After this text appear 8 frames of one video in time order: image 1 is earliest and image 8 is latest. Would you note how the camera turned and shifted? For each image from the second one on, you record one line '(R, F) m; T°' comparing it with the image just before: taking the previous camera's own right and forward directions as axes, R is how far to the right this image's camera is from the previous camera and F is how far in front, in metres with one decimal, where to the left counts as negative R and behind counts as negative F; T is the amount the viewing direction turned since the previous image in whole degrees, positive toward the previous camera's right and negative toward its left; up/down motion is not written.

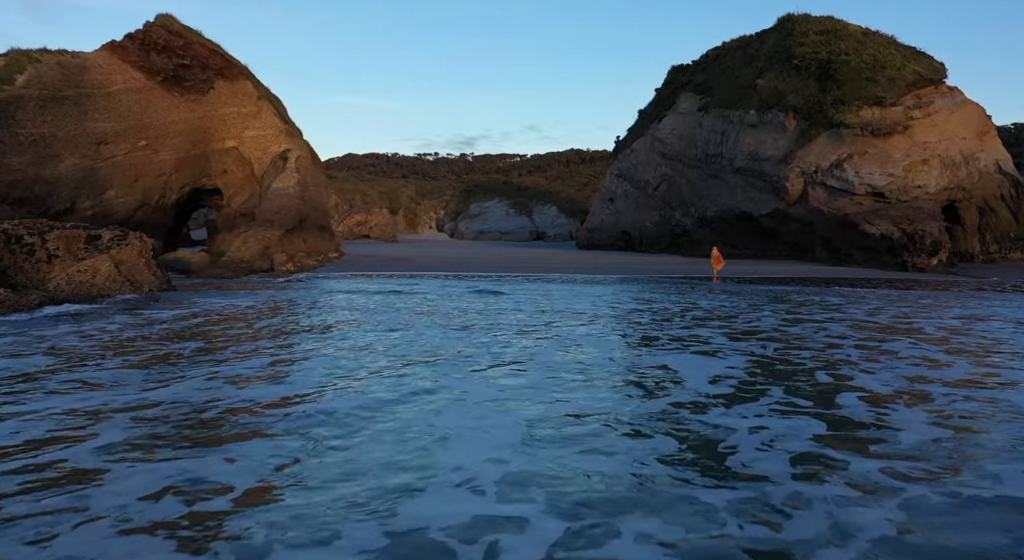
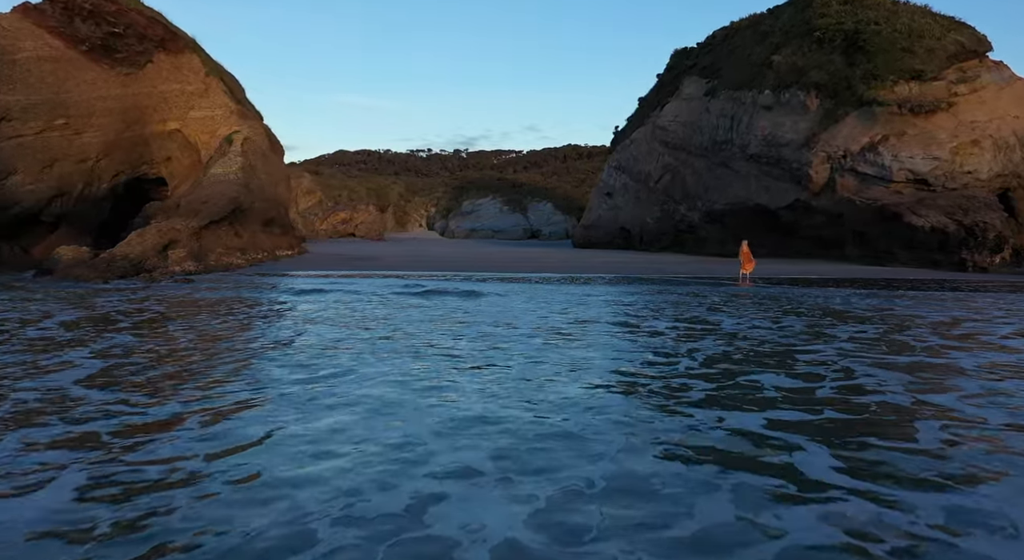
(+0.5, +3.4) m; 0°
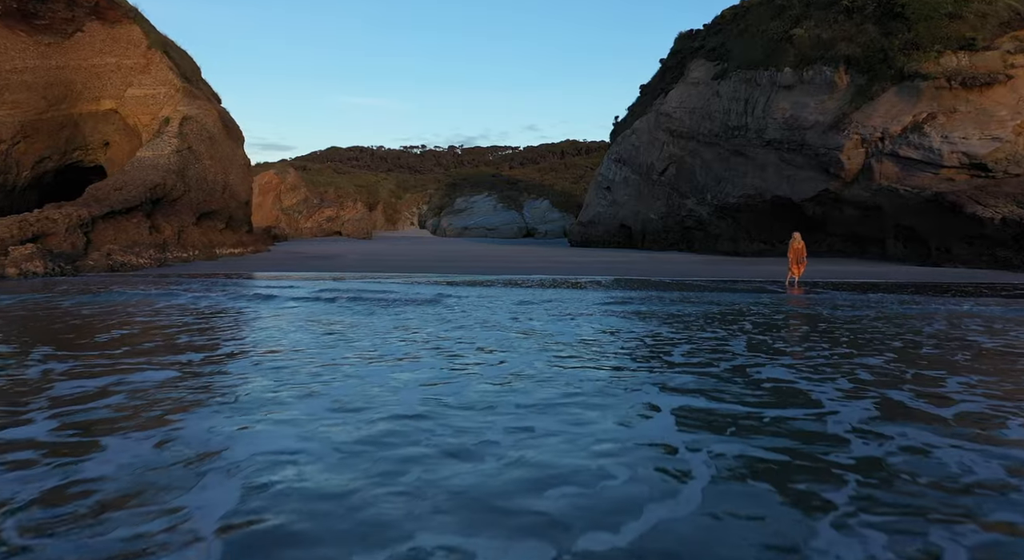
(+0.4, +3.0) m; 0°
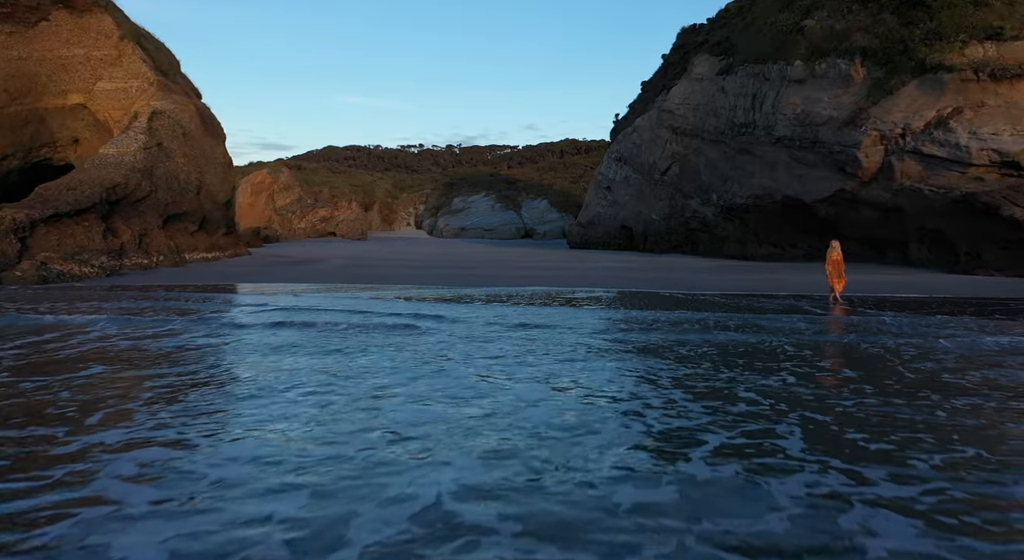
(+0.1, +1.3) m; 0°
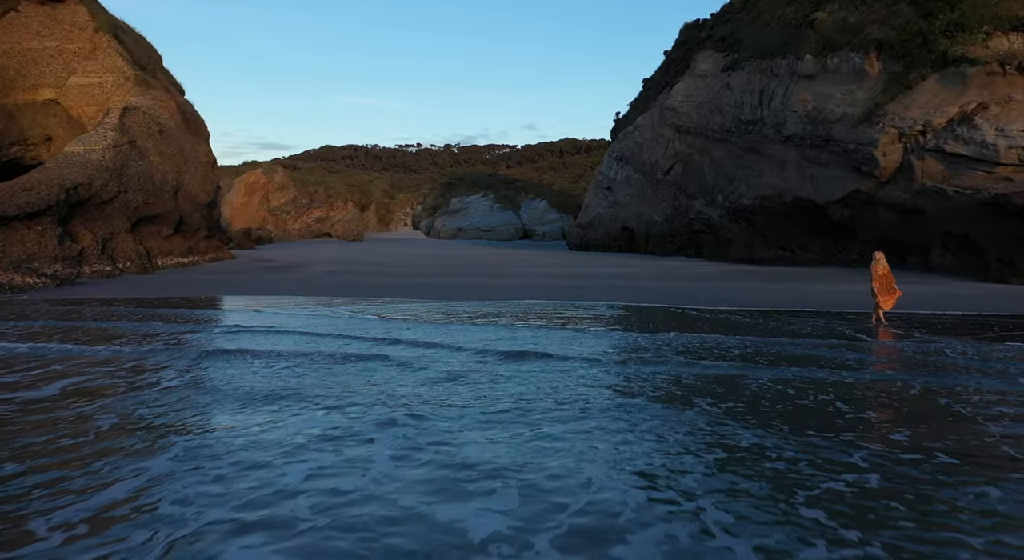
(+0.1, +1.0) m; 0°
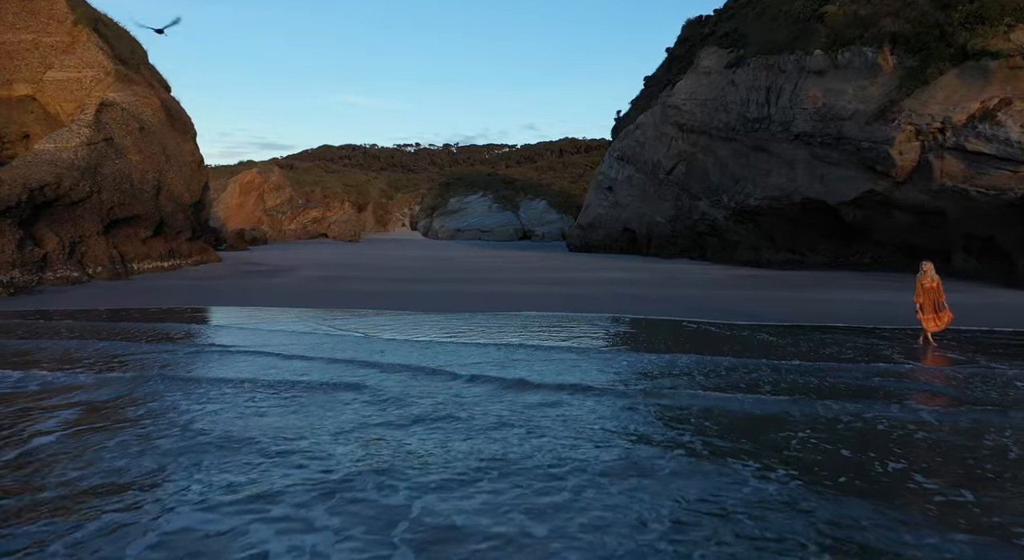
(+0.1, +0.8) m; 0°
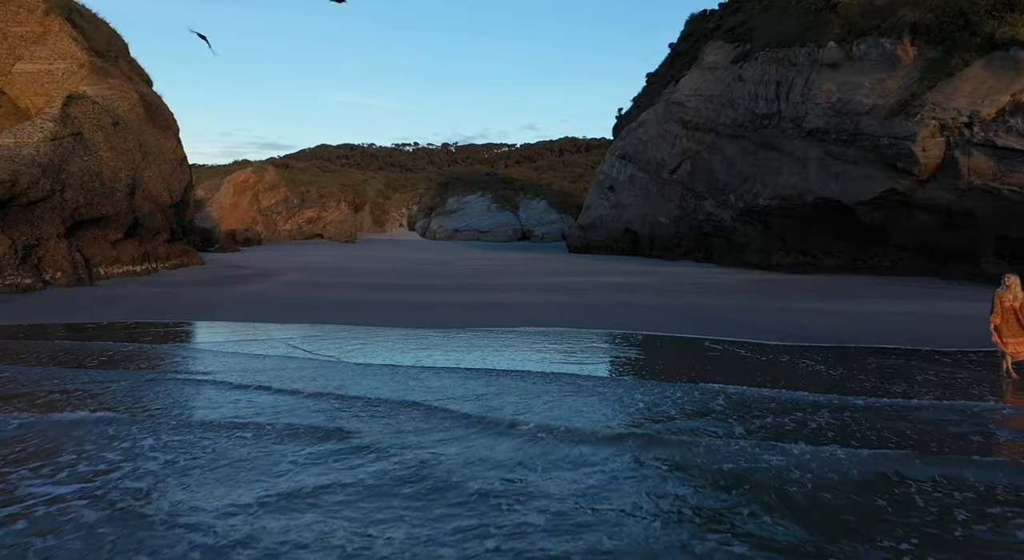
(+0.1, +1.0) m; 0°
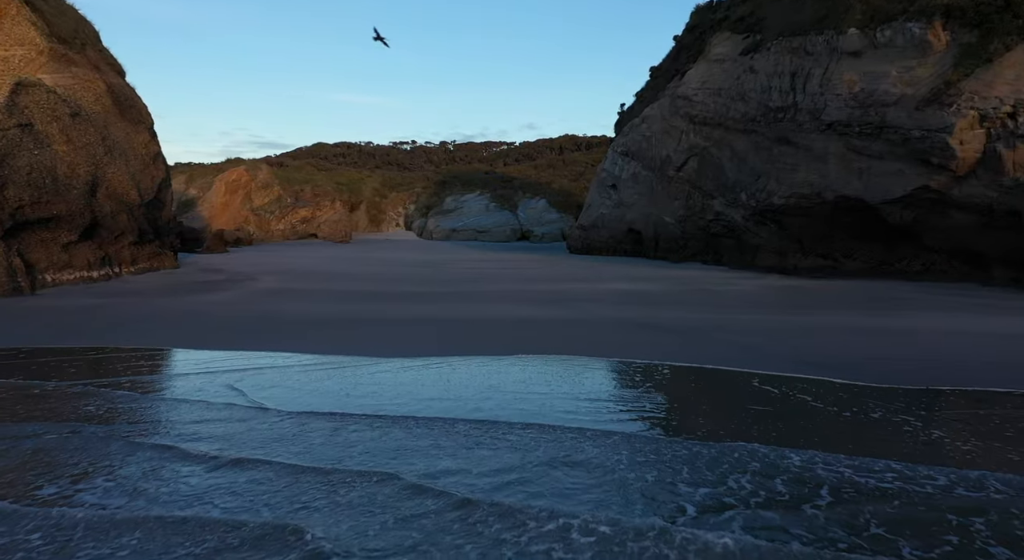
(+0.1, +1.4) m; 0°
